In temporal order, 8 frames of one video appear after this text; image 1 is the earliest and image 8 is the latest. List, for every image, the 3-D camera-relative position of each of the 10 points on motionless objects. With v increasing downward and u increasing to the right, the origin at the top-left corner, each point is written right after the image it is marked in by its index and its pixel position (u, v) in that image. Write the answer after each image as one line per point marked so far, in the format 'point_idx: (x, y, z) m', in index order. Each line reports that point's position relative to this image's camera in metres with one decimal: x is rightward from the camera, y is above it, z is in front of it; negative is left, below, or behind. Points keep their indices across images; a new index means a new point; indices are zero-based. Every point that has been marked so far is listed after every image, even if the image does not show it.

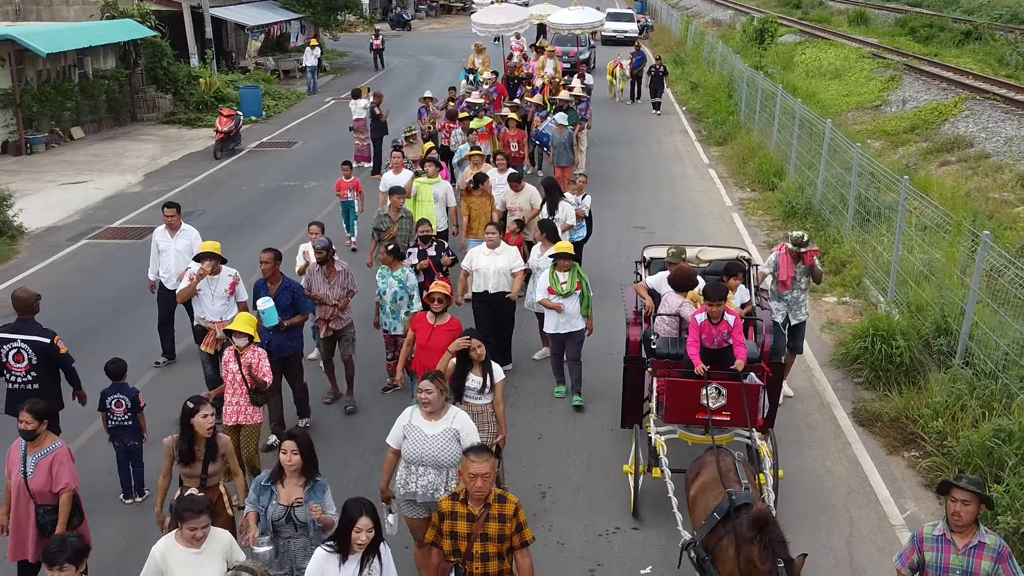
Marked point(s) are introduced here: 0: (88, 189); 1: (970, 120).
0: (-4.8, +1.1, +17.2) m
1: (+5.9, +2.2, +19.4) m
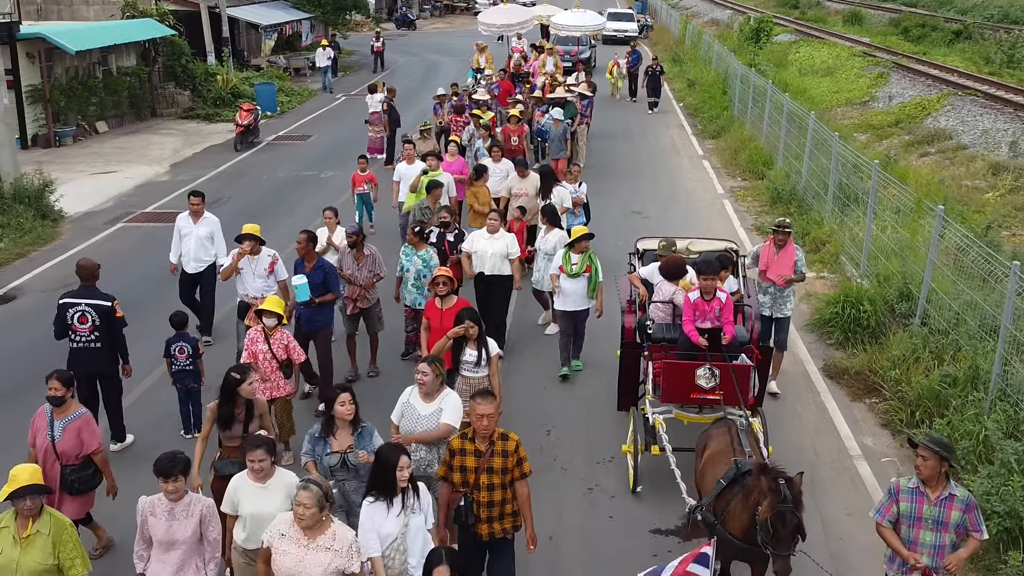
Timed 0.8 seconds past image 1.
0: (-4.7, +1.3, +18.3) m
1: (+5.9, +2.3, +20.5) m
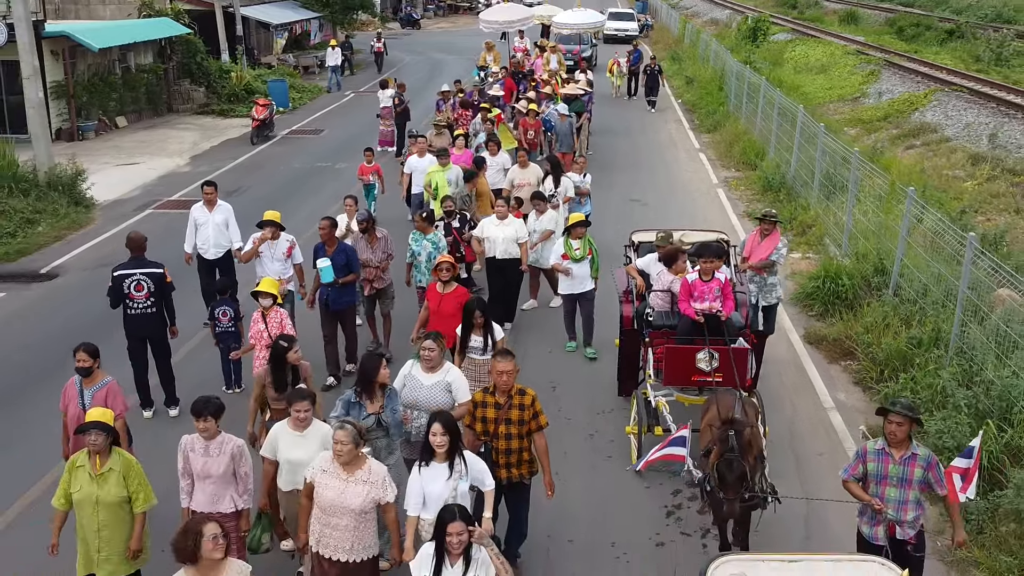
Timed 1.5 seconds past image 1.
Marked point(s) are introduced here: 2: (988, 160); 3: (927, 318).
0: (-4.7, +1.5, +19.2) m
1: (+6.0, +2.5, +21.4) m
2: (+5.2, +1.4, +16.7) m
3: (+2.6, -0.2, +9.6) m
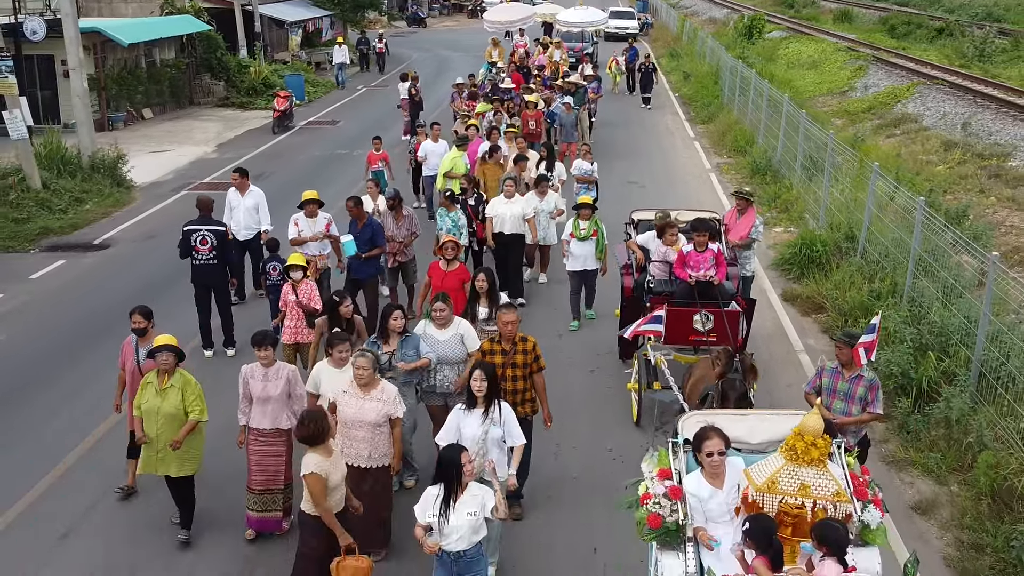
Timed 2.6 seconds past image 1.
0: (-4.6, +1.8, +20.6) m
1: (+6.1, +2.8, +22.8) m
2: (+5.3, +1.7, +18.1) m
3: (+2.7, +0.1, +10.9) m
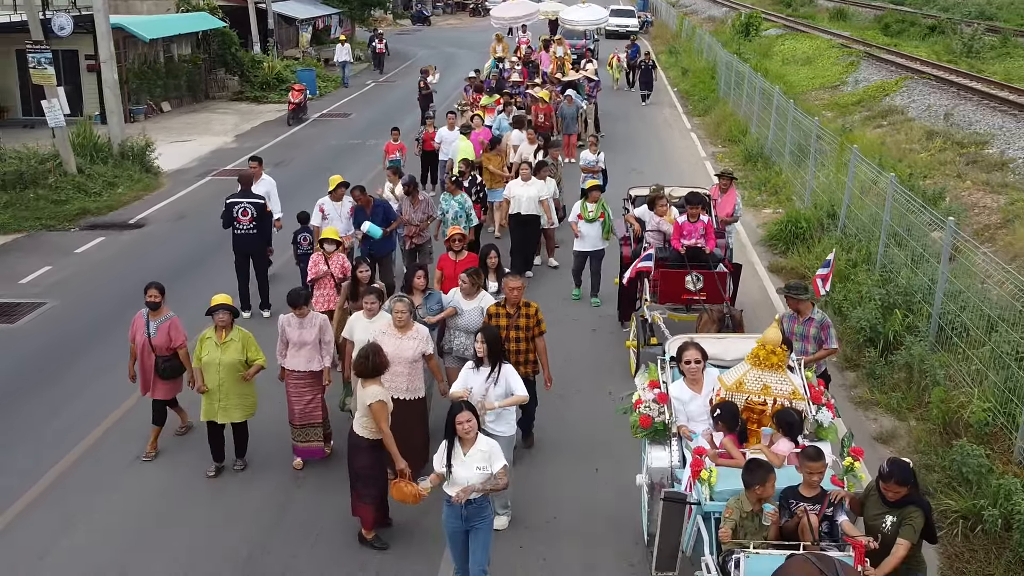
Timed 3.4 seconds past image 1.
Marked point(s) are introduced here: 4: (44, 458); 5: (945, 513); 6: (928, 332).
0: (-4.5, +2.0, +21.6) m
1: (+6.1, +3.0, +23.8) m
2: (+5.4, +1.9, +19.1) m
3: (+2.8, +0.3, +12.0) m
4: (-2.7, -1.0, +8.8) m
5: (+2.0, -1.0, +7.1) m
6: (+2.6, -0.3, +9.5) m
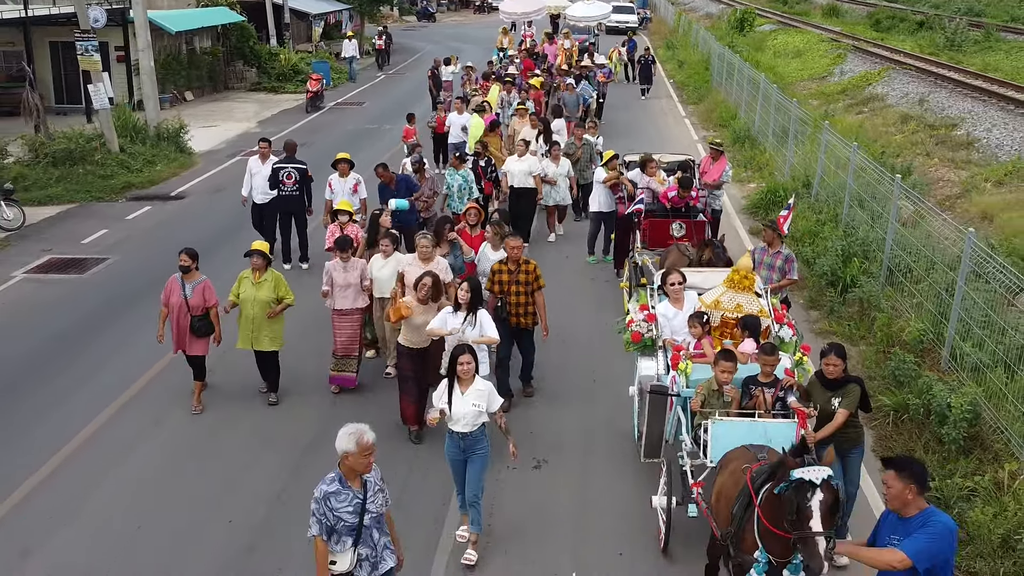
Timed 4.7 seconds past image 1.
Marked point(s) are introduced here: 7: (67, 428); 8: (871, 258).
0: (-4.4, +2.4, +23.2) m
1: (+6.2, +3.4, +25.4) m
2: (+5.5, +2.3, +20.6) m
3: (+2.8, +0.7, +13.5) m
4: (-2.7, -0.6, +10.4) m
5: (+2.1, -0.7, +8.6) m
6: (+2.7, +0.1, +11.0) m
7: (-2.8, -0.9, +9.4) m
8: (+2.7, +0.2, +11.4) m
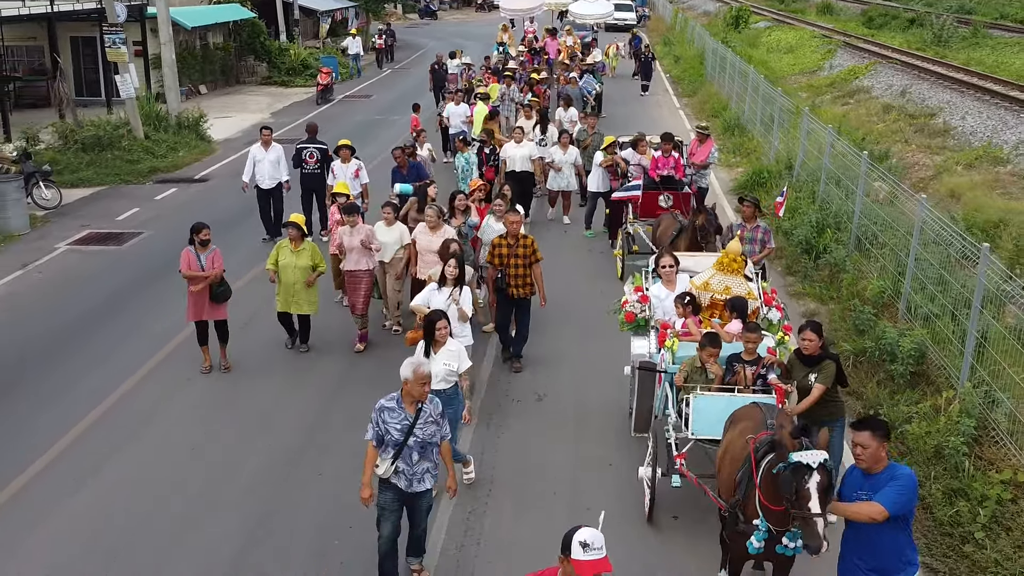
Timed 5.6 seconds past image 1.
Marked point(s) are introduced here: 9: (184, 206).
0: (-4.4, +2.7, +24.3) m
1: (+6.3, +3.7, +26.5) m
2: (+5.5, +2.6, +21.7) m
3: (+2.9, +1.0, +14.6) m
4: (-2.6, -0.4, +11.5) m
5: (+2.1, -0.4, +9.7) m
6: (+2.7, +0.4, +12.1) m
7: (-2.7, -0.6, +10.5) m
8: (+2.7, +0.5, +12.5) m
9: (-3.6, +0.9, +16.5) m
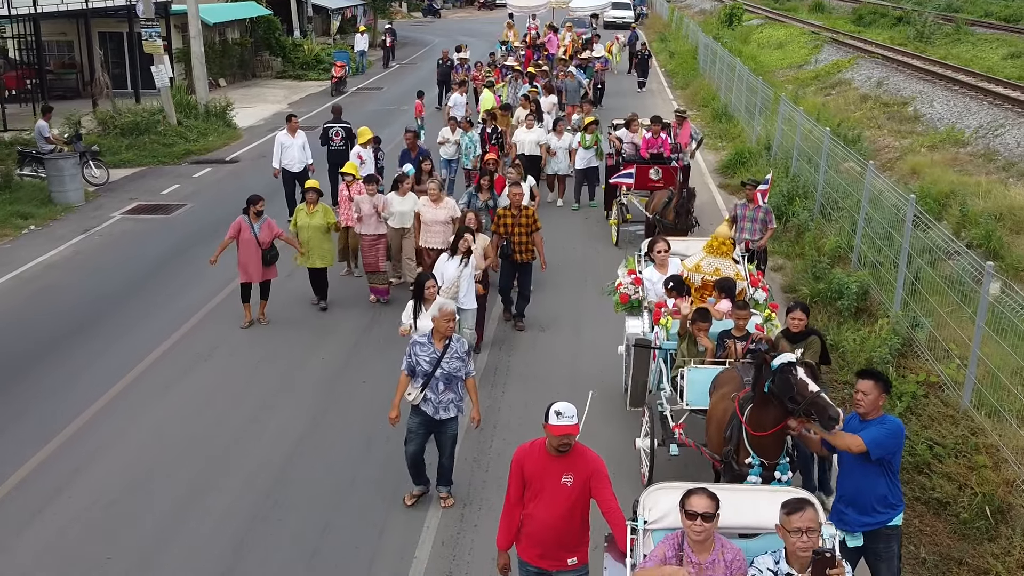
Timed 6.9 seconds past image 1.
0: (-4.3, +3.0, +26.0) m
1: (+6.3, +4.0, +28.1) m
2: (+5.6, +2.9, +23.4) m
3: (+2.9, +1.3, +16.3) m
4: (-2.6, 0.0, +13.2) m
5: (+2.2, 0.0, +11.4) m
6: (+2.7, +0.7, +13.8) m
7: (-2.7, -0.2, +12.2) m
8: (+2.8, +0.8, +14.2) m
9: (-3.5, +1.2, +18.2) m
